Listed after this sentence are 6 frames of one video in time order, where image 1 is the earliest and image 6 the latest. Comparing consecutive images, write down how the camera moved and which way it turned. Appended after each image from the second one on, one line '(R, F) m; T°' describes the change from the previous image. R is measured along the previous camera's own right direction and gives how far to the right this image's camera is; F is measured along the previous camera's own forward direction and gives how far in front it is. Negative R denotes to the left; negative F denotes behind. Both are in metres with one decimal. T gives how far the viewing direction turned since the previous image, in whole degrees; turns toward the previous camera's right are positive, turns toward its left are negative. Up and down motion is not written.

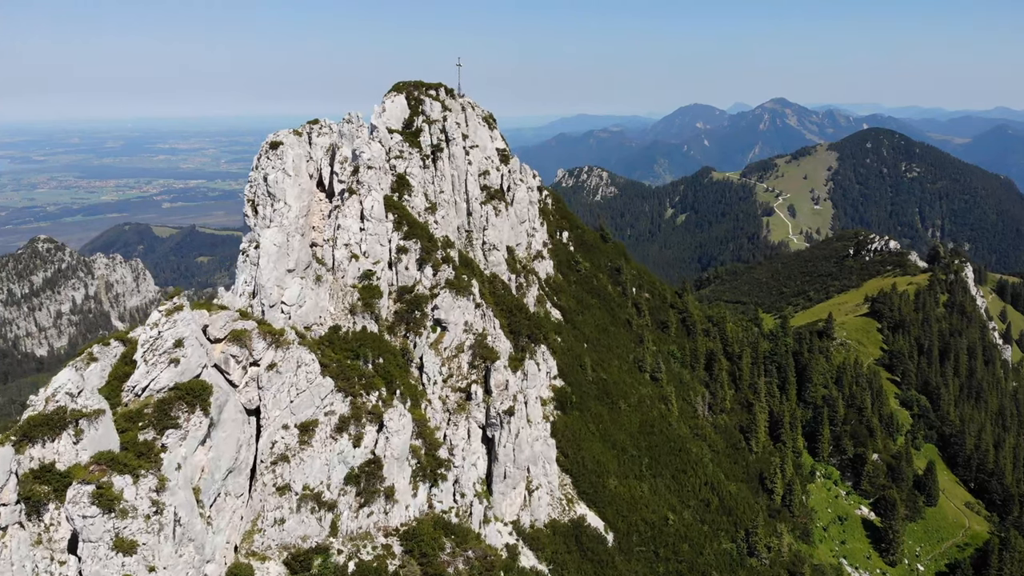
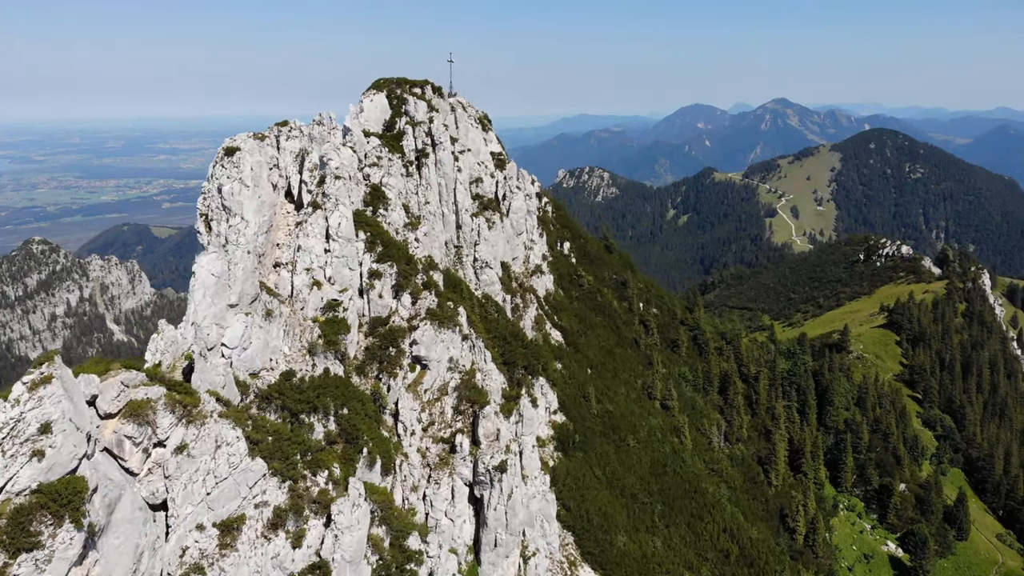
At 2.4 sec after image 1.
(+0.8, +9.6) m; 0°
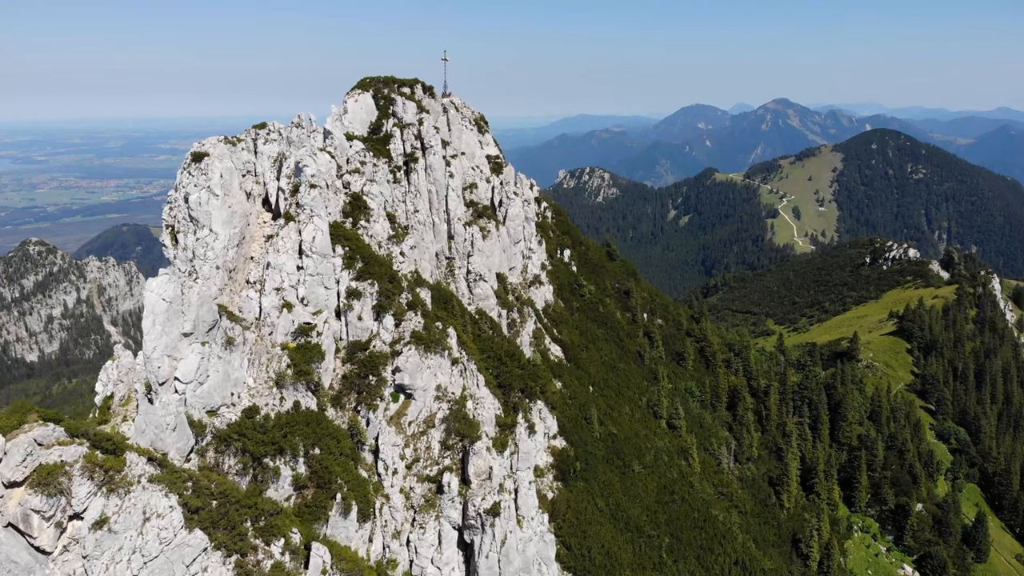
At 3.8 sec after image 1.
(+0.5, +5.4) m; 0°
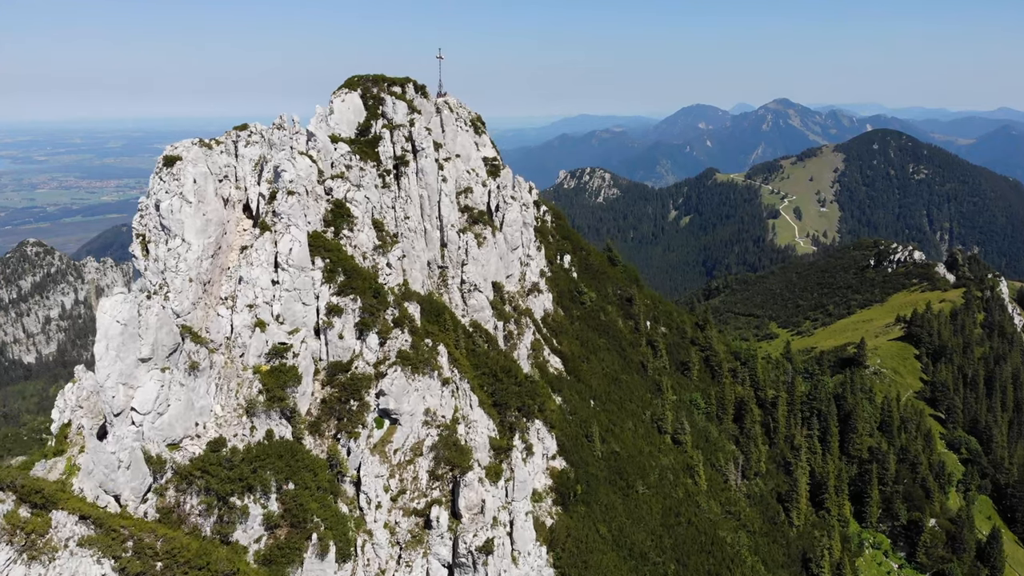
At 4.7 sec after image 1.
(+0.4, +3.9) m; 0°
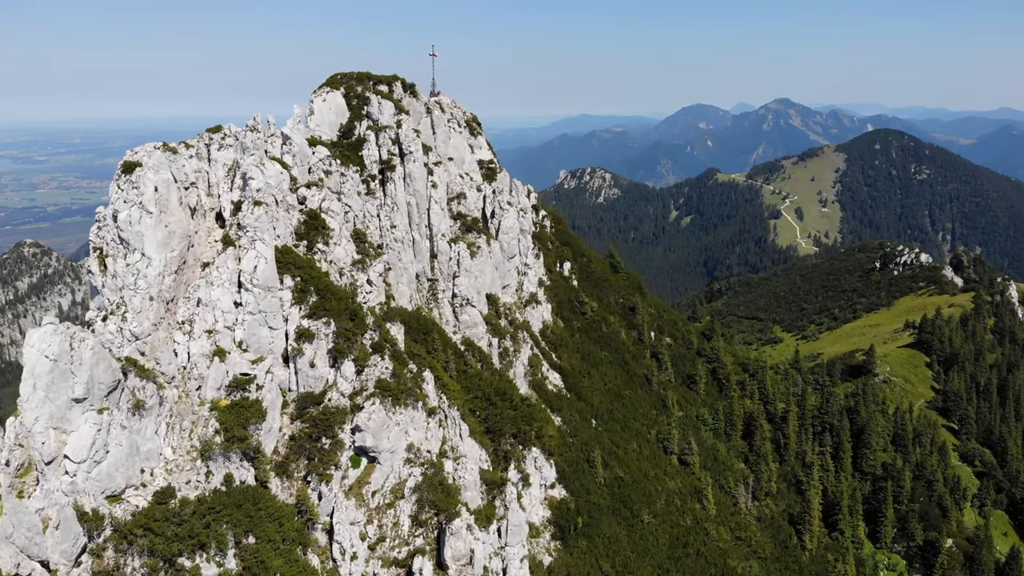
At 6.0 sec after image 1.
(+0.5, +4.8) m; 0°
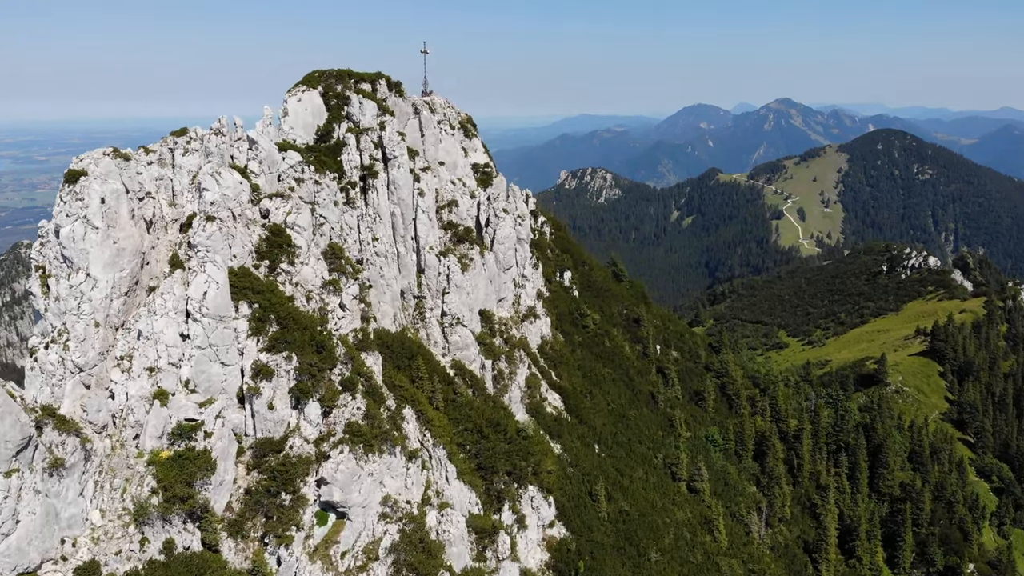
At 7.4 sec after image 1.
(+0.6, +5.3) m; 0°
